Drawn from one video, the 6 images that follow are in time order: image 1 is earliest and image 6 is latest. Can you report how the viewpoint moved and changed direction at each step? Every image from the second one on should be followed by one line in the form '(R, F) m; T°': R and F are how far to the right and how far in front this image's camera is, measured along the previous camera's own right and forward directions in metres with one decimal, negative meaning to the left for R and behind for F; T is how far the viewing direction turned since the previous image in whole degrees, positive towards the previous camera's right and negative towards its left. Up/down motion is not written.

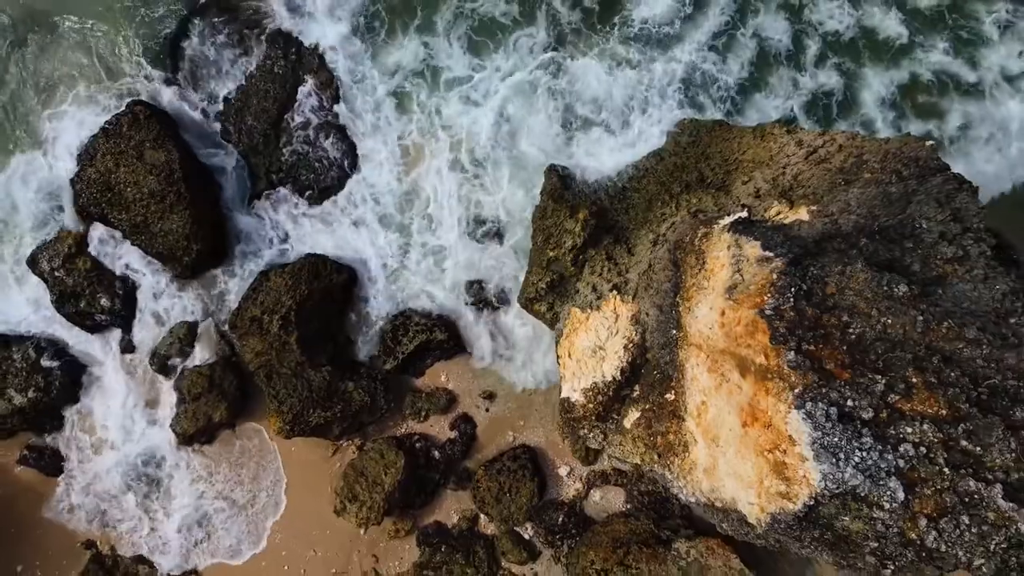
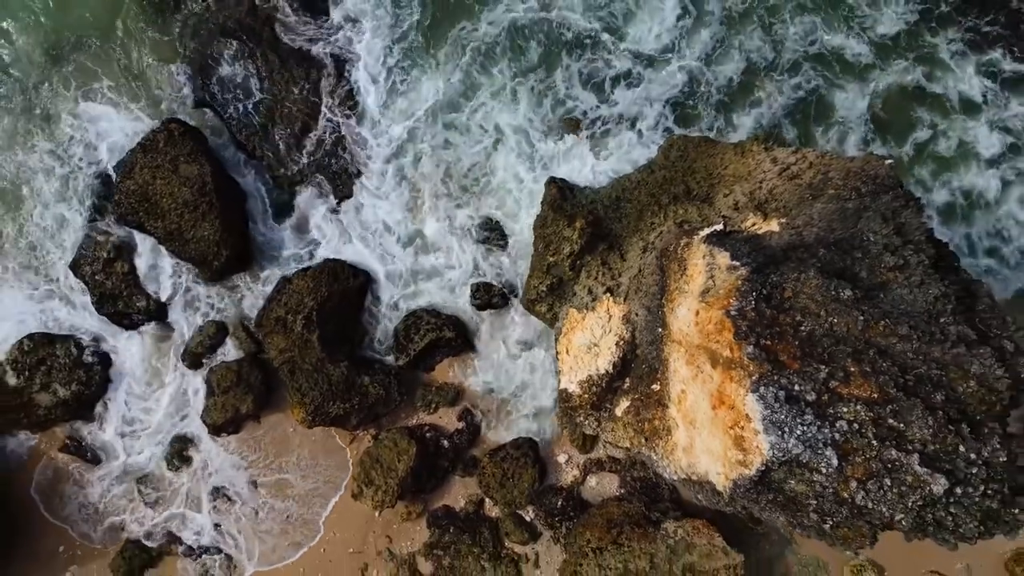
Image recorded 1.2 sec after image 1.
(-0.1, -1.2) m; 0°
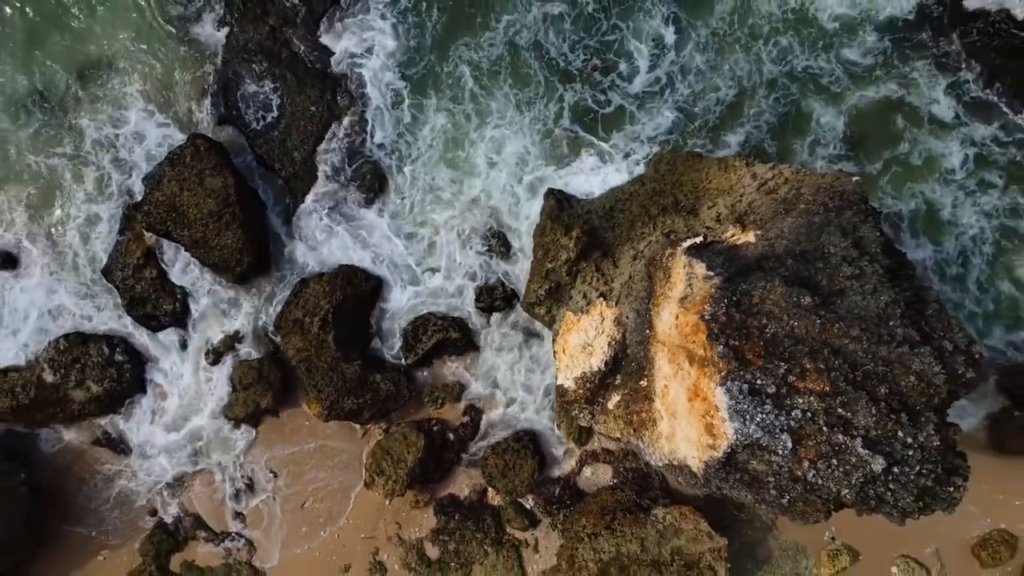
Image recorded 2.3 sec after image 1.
(0.0, -1.1) m; 0°
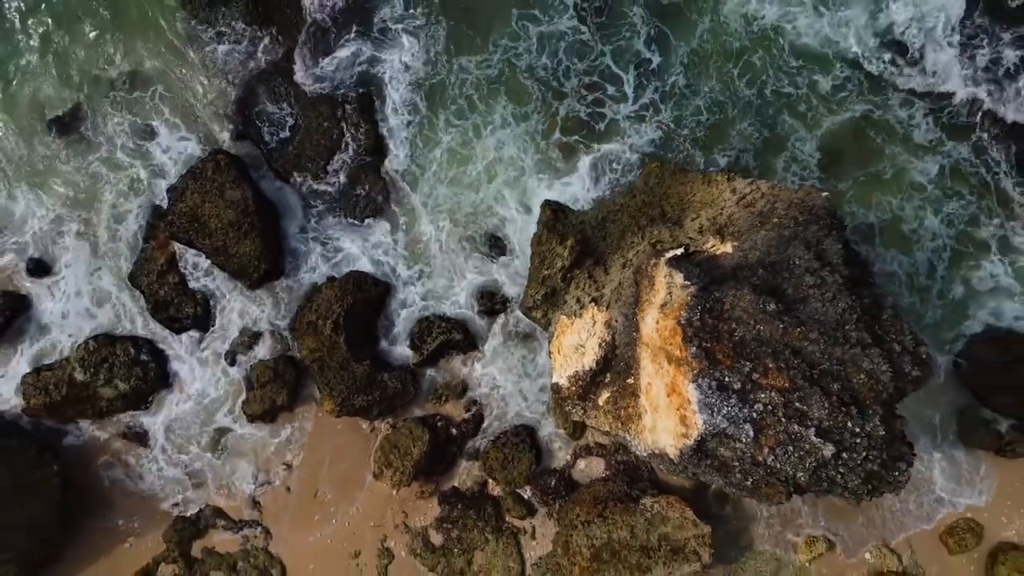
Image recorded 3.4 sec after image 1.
(0.0, -1.2) m; 0°
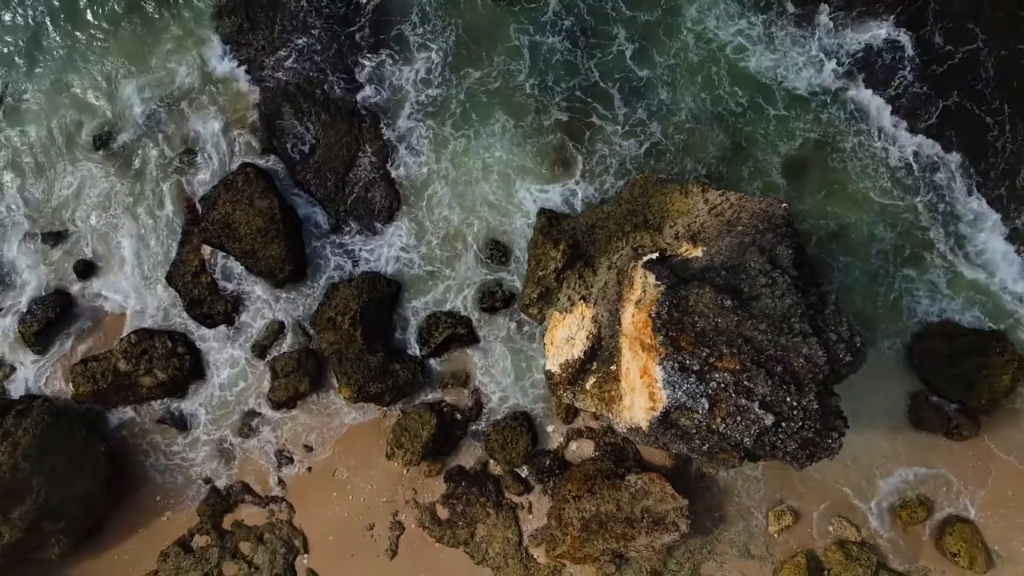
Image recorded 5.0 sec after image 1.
(0.0, -2.0) m; 0°
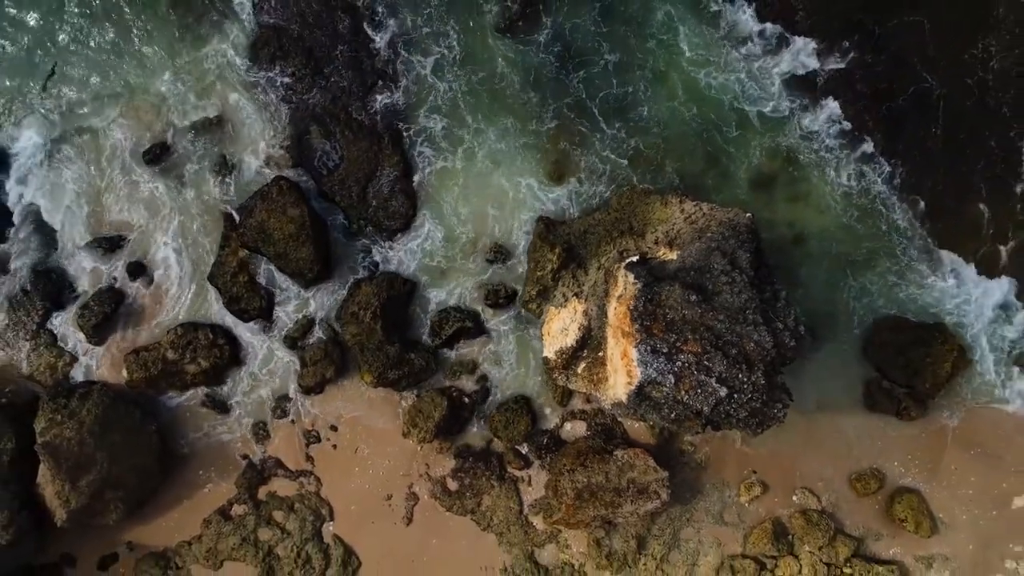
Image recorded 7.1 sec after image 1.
(-0.1, -2.5) m; 0°
